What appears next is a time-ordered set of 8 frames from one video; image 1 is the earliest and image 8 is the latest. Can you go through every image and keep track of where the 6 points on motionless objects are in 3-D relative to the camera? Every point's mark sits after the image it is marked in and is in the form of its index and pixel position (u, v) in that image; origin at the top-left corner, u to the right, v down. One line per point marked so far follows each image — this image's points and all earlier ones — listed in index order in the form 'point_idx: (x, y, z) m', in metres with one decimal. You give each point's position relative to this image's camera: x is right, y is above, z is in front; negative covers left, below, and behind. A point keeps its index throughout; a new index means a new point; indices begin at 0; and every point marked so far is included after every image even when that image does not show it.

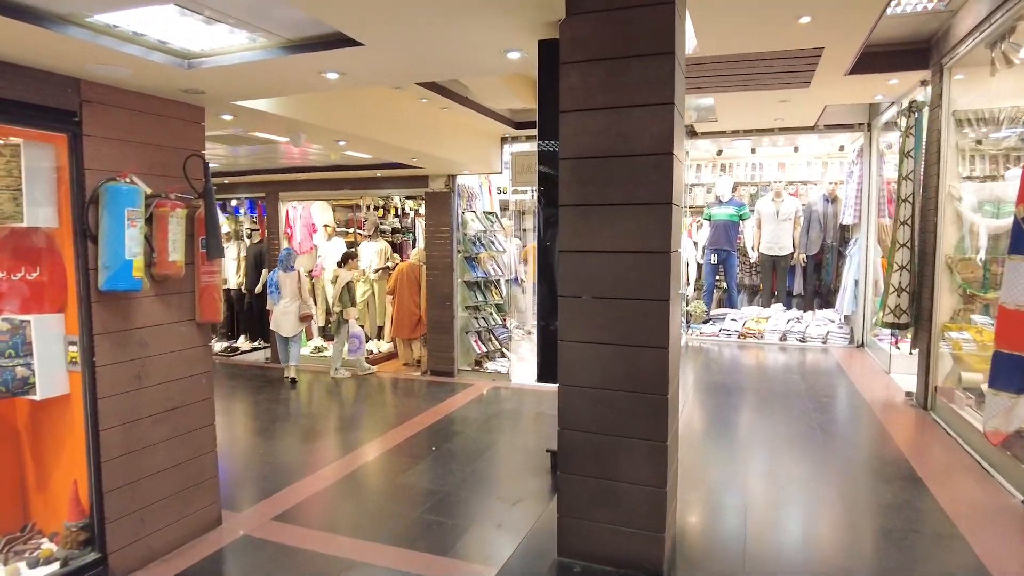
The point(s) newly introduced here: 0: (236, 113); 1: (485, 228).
0: (-1.5, +1.0, +3.7) m
1: (-0.3, +0.7, +7.4) m
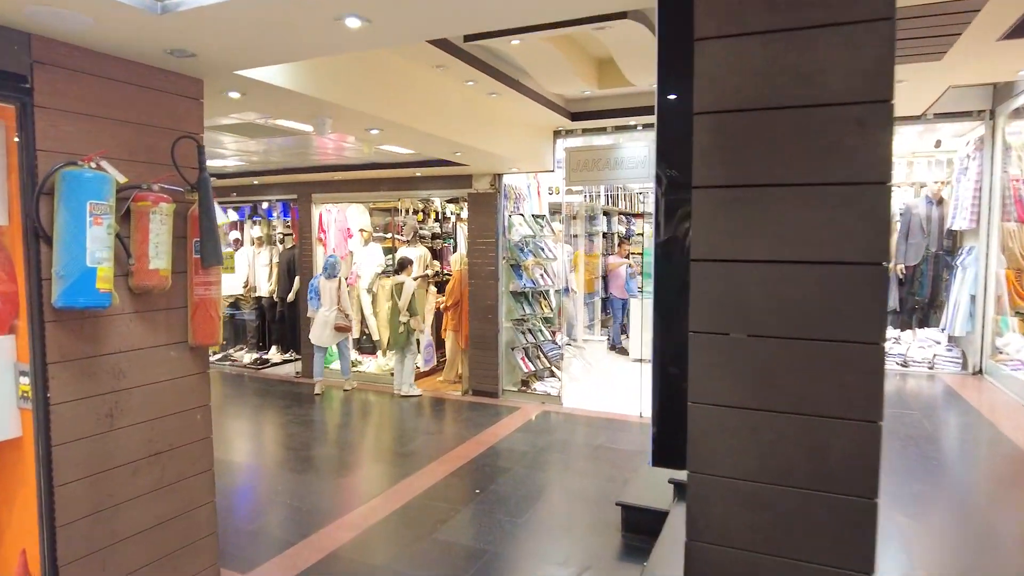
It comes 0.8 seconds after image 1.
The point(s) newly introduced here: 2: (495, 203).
0: (-1.2, +0.9, +3.0) m
1: (+0.2, +0.6, +6.7) m
2: (-0.2, +0.8, +6.5) m
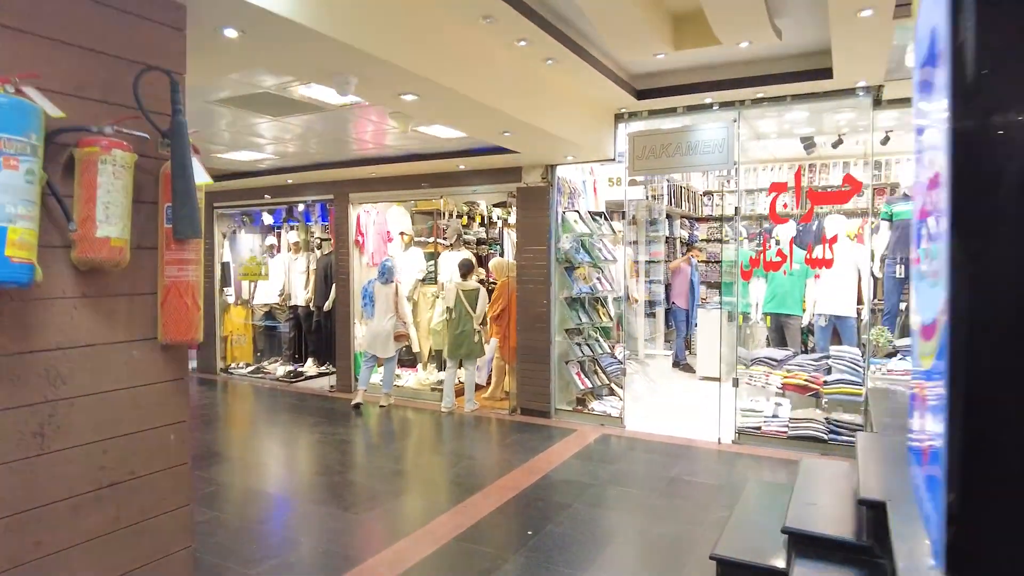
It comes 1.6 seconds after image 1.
0: (-1.0, +1.0, +2.4) m
1: (+0.7, +0.5, +5.9) m
2: (+0.3, +0.8, +5.8) m
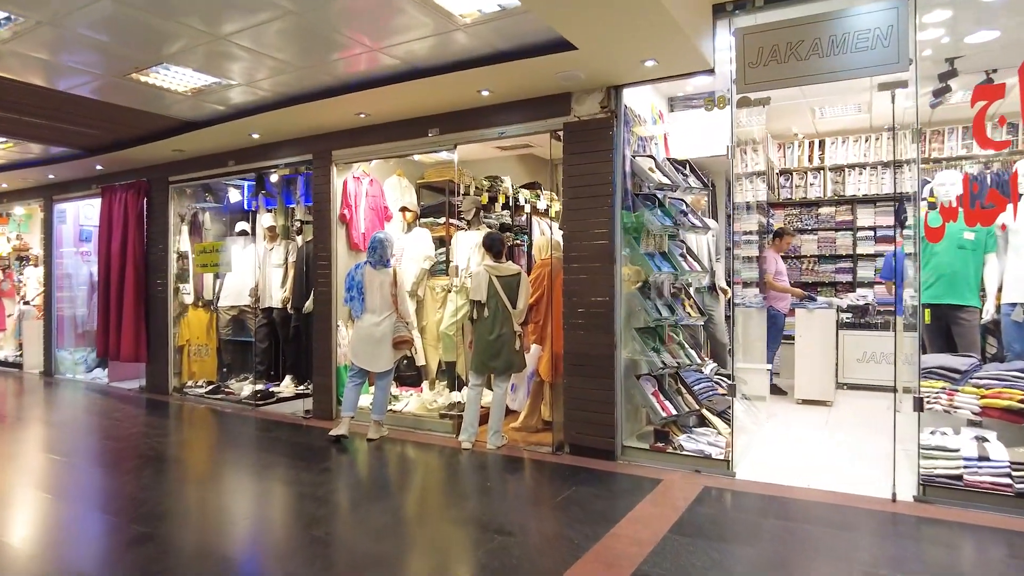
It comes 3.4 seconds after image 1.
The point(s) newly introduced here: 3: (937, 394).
0: (-0.8, +1.2, +0.6) m
1: (+1.0, +0.6, +4.1) m
2: (+0.6, +0.9, +4.0) m
3: (+2.3, -0.6, +3.5) m
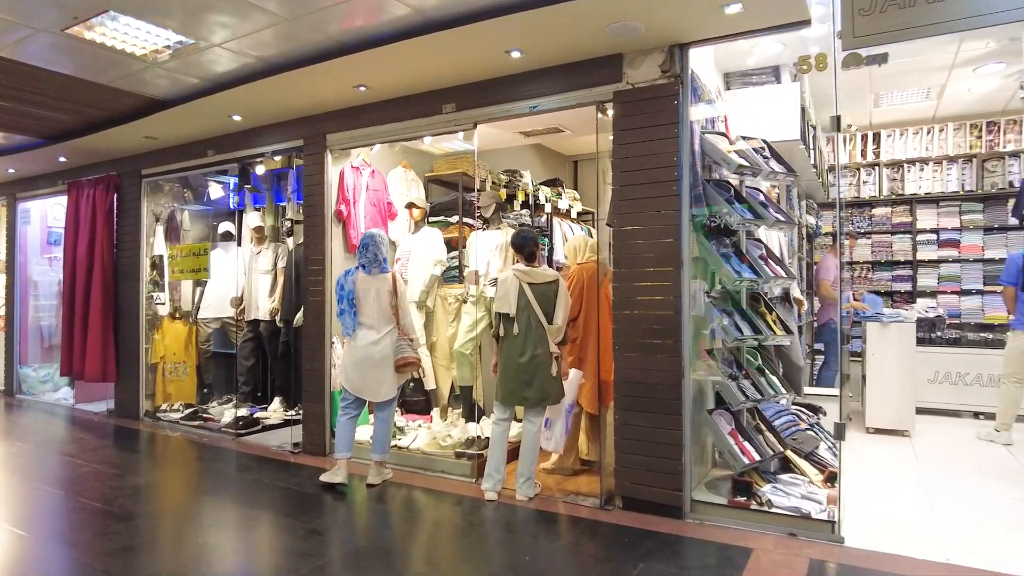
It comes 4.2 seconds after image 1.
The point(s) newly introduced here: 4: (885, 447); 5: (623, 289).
0: (-0.6, +1.2, -0.2) m
1: (+1.2, +0.6, +3.3) m
2: (+0.8, +0.9, +3.2) m
3: (+2.4, -0.6, +2.7) m
4: (+2.6, -1.1, +4.6) m
5: (+0.6, 0.0, +3.3) m
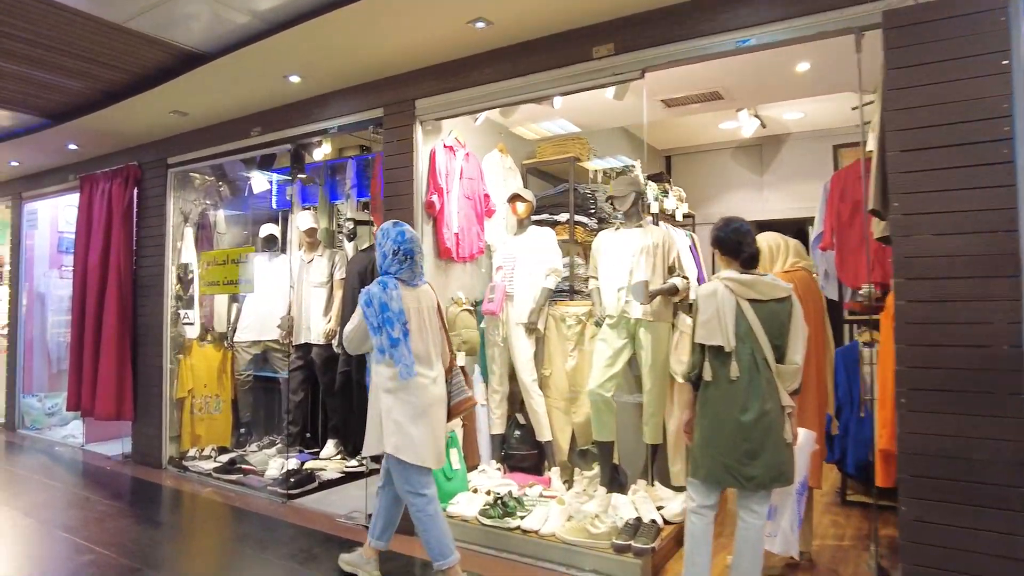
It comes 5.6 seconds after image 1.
0: (0.0, +1.2, -1.3) m
1: (+1.9, +0.5, +2.1) m
2: (+1.5, +0.8, +2.0) m
3: (+3.1, -0.7, +1.5) m
4: (+3.3, -1.2, +3.4) m
5: (+1.3, -0.1, +2.1) m
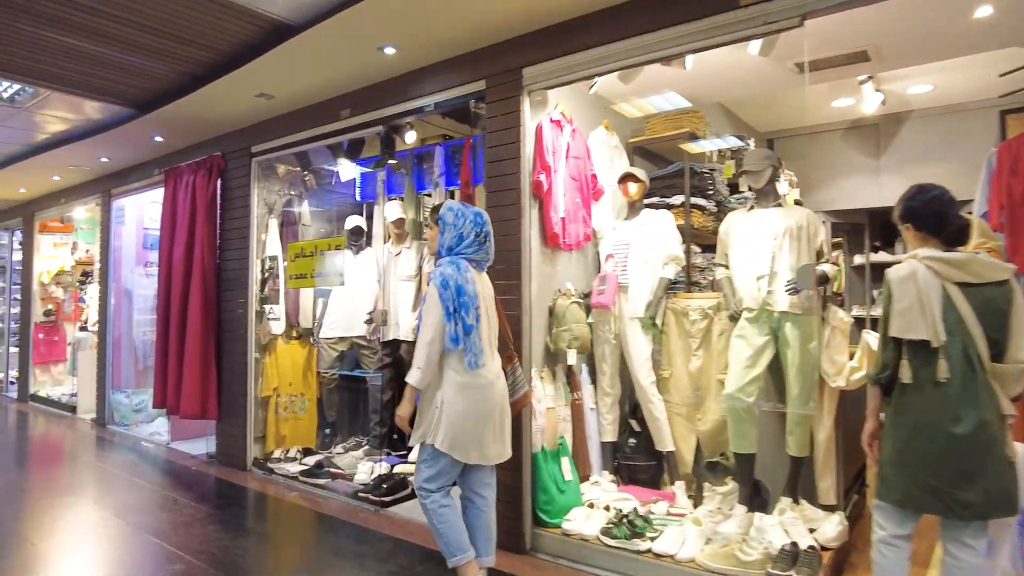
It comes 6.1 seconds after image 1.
0: (+0.1, +1.3, -1.6) m
1: (+2.3, +0.6, +1.6) m
2: (+1.9, +0.9, +1.5) m
3: (+3.5, -0.6, +0.8) m
4: (+3.8, -1.1, +2.7) m
5: (+1.7, 0.0, +1.6) m
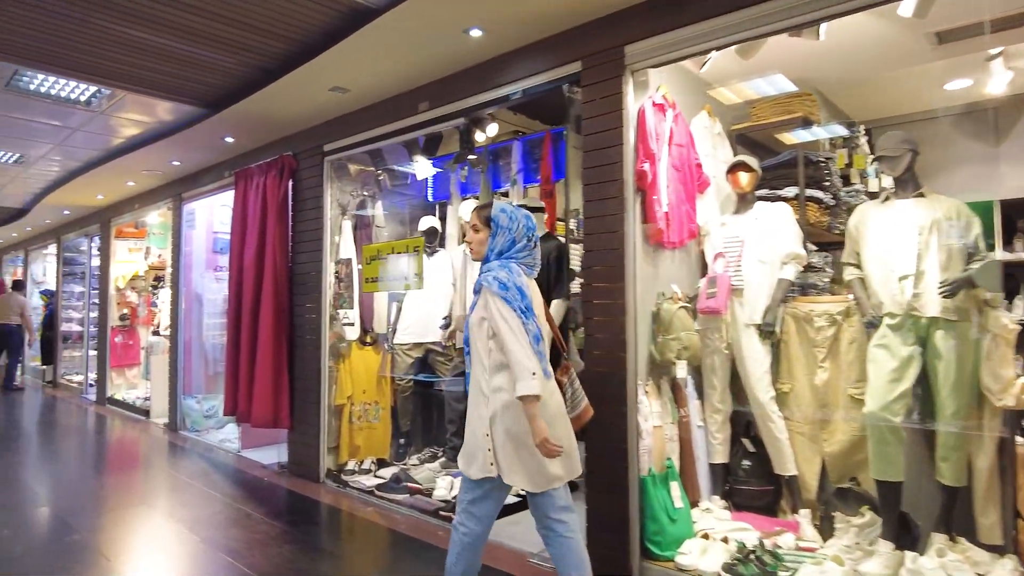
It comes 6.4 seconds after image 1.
0: (+0.2, +1.3, -1.9) m
1: (+2.5, +0.6, +1.1) m
2: (+2.1, +0.9, +1.1) m
3: (+3.7, -0.6, +0.3) m
4: (+4.2, -1.1, +2.1) m
5: (+2.0, 0.0, +1.2) m
